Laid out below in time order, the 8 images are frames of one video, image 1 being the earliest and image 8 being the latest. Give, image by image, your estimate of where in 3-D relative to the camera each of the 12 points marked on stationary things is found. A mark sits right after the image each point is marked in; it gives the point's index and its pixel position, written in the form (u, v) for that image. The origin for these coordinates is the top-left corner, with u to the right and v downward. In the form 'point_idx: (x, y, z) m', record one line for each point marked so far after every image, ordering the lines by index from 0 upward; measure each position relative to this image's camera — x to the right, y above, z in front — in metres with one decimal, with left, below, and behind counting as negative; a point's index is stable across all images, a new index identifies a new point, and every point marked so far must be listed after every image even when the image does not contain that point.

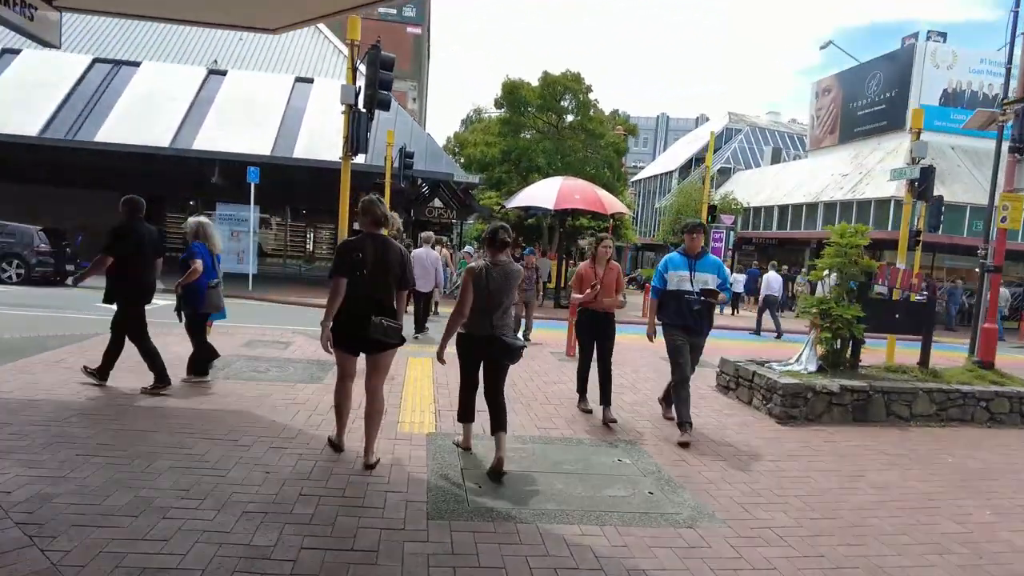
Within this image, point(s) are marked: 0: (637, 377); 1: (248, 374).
0: (+1.7, -1.3, +9.0) m
1: (-3.0, -1.0, +7.7) m
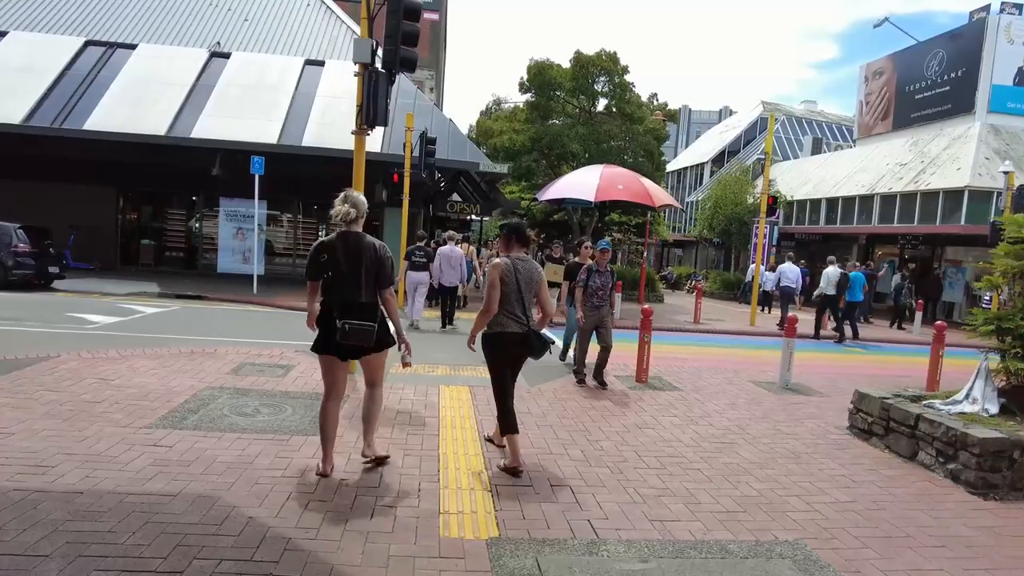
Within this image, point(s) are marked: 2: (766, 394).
0: (+2.4, -1.4, +6.9) m
1: (-2.4, -1.1, +5.6) m
2: (+3.1, -1.3, +8.2) m
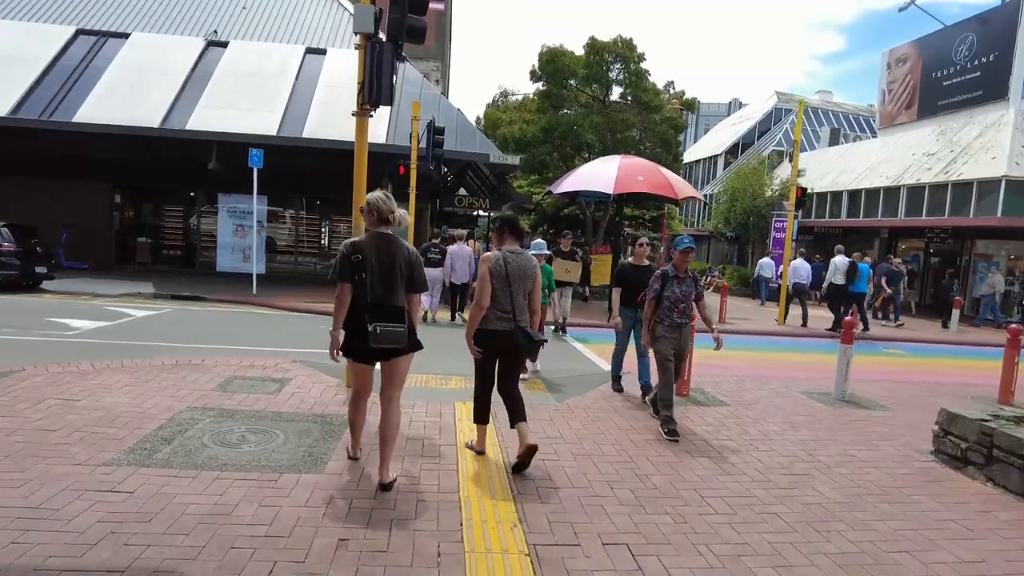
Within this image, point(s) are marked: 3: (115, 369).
0: (+2.6, -1.4, +5.9) m
1: (-2.2, -1.2, +4.7) m
2: (+3.4, -1.3, +7.2) m
3: (-4.2, -0.9, +6.9) m
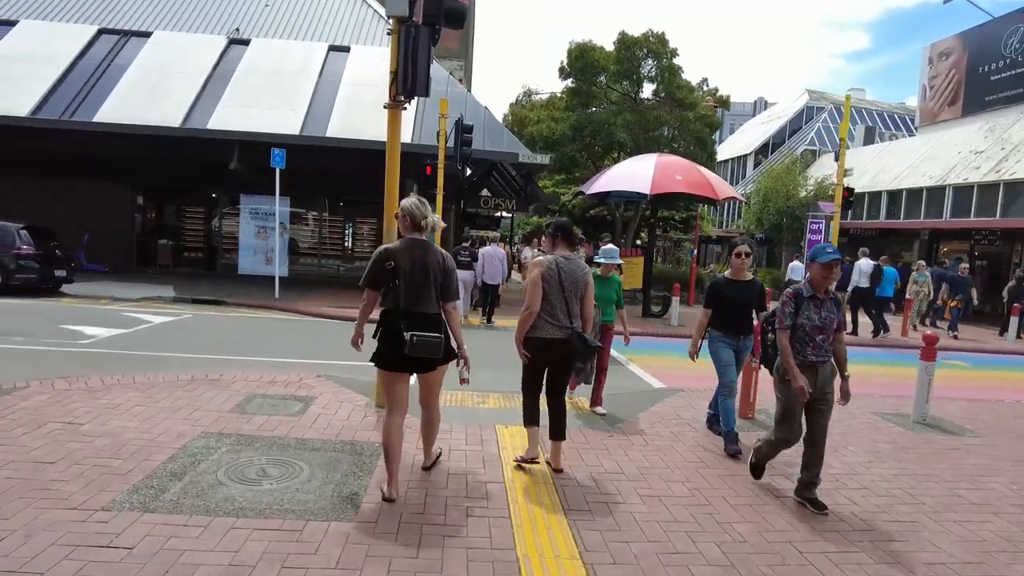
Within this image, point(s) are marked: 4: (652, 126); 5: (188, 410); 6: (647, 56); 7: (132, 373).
0: (+3.0, -1.5, +5.2) m
1: (-1.8, -1.3, +4.1) m
2: (+3.8, -1.4, +6.4) m
3: (-3.7, -0.9, +6.4) m
4: (+4.1, +4.7, +19.3) m
5: (-2.8, -1.1, +5.8) m
6: (+4.0, +6.9, +19.7) m
7: (-4.1, -0.9, +7.1) m
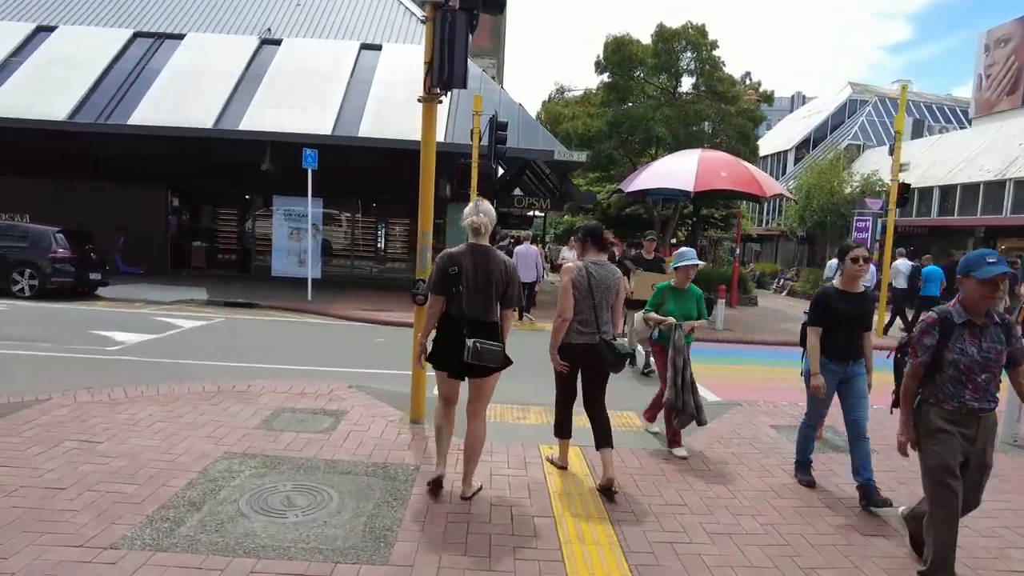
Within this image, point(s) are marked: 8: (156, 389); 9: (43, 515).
0: (+3.4, -1.5, +4.6) m
1: (-1.5, -1.3, +3.7) m
2: (+4.2, -1.5, +5.8) m
3: (-3.3, -1.0, +6.1) m
4: (+5.1, +4.7, +18.6) m
5: (-2.4, -1.1, +5.4) m
6: (+5.0, +6.9, +19.0) m
7: (-3.6, -1.0, +6.8) m
8: (-3.5, -1.0, +6.5) m
9: (-2.7, -1.3, +3.7) m
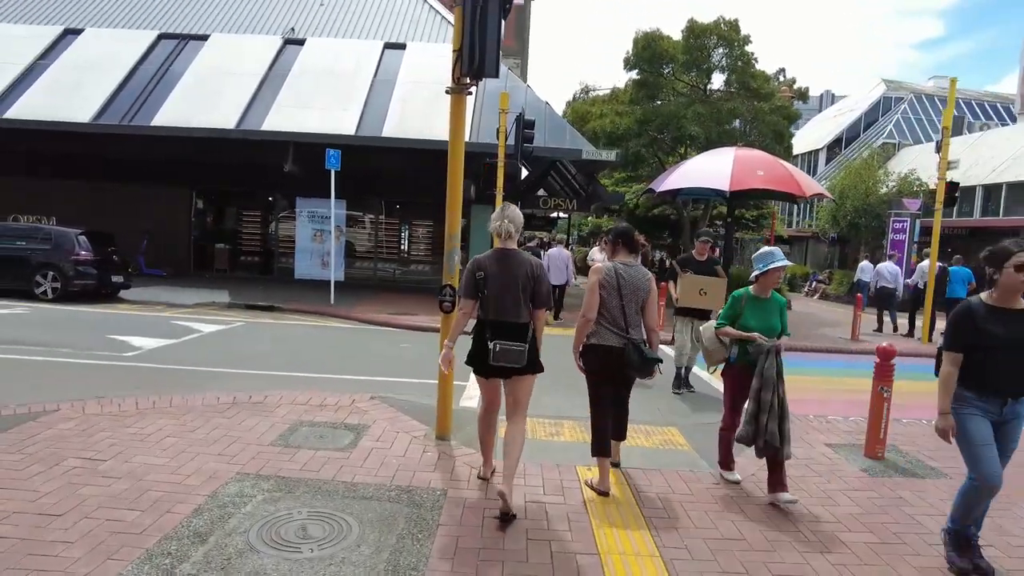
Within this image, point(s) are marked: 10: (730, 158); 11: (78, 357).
0: (+3.6, -1.6, +4.0) m
1: (-1.3, -1.4, +3.3) m
2: (+4.5, -1.5, +5.2) m
3: (-3.0, -1.1, +5.7) m
4: (+5.8, +4.6, +18.0) m
5: (-2.2, -1.2, +5.0) m
6: (+5.7, +6.8, +18.4) m
7: (-3.3, -1.0, +6.5) m
8: (-3.2, -1.0, +6.2) m
9: (-2.4, -1.3, +3.4) m
10: (+4.7, +2.8, +14.2) m
11: (-5.5, -0.9, +8.4) m
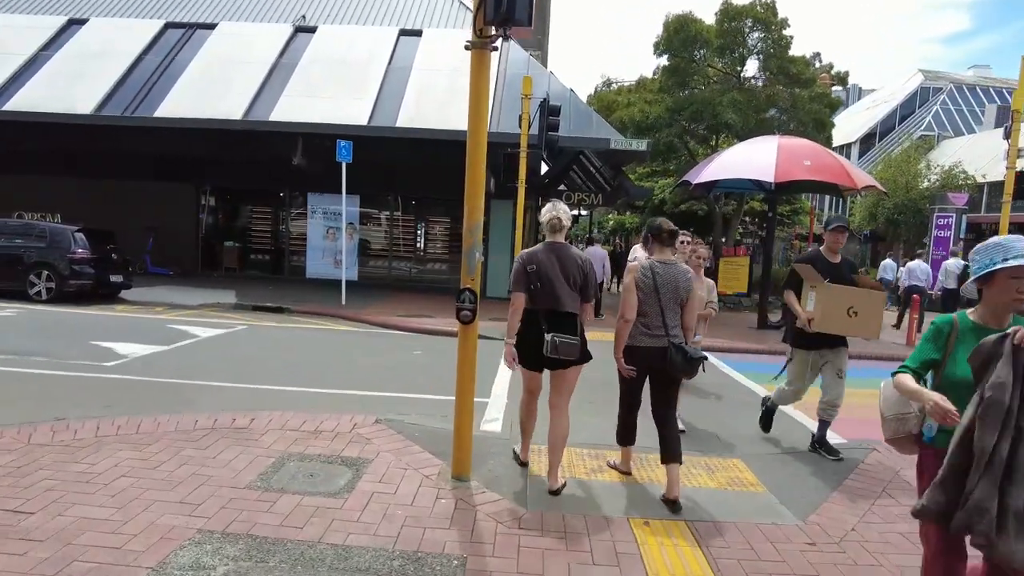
0: (+3.8, -1.6, +2.9) m
1: (-1.1, -1.4, +2.3) m
2: (+4.7, -1.6, +4.0) m
3: (-2.8, -1.1, +4.8) m
4: (+6.3, +4.6, +16.8) m
5: (-2.0, -1.2, +4.1) m
6: (+6.3, +6.8, +17.2) m
7: (-3.1, -1.1, +5.5) m
8: (-2.9, -1.1, +5.2) m
9: (-2.3, -1.3, +2.4) m
10: (+5.2, +2.8, +13.1) m
11: (-5.2, -0.9, +7.5) m
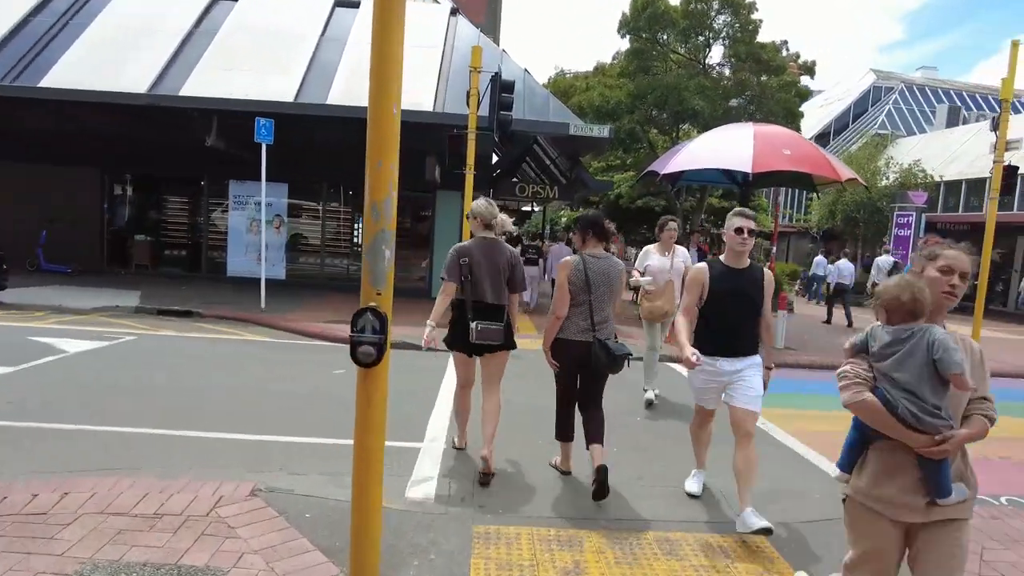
0: (+3.6, -1.7, +1.6) m
1: (-1.3, -1.5, +0.7) m
2: (+4.4, -1.6, +2.8) m
3: (-3.1, -1.2, +3.0) m
4: (+5.1, +4.6, +15.6) m
5: (-2.2, -1.3, +2.3) m
6: (+5.1, +6.8, +16.0) m
7: (-3.4, -1.1, +3.7) m
8: (-3.3, -1.1, +3.4) m
9: (-2.4, -1.4, +0.7) m
10: (+4.2, +2.7, +11.8) m
11: (-5.7, -0.9, +5.6) m
